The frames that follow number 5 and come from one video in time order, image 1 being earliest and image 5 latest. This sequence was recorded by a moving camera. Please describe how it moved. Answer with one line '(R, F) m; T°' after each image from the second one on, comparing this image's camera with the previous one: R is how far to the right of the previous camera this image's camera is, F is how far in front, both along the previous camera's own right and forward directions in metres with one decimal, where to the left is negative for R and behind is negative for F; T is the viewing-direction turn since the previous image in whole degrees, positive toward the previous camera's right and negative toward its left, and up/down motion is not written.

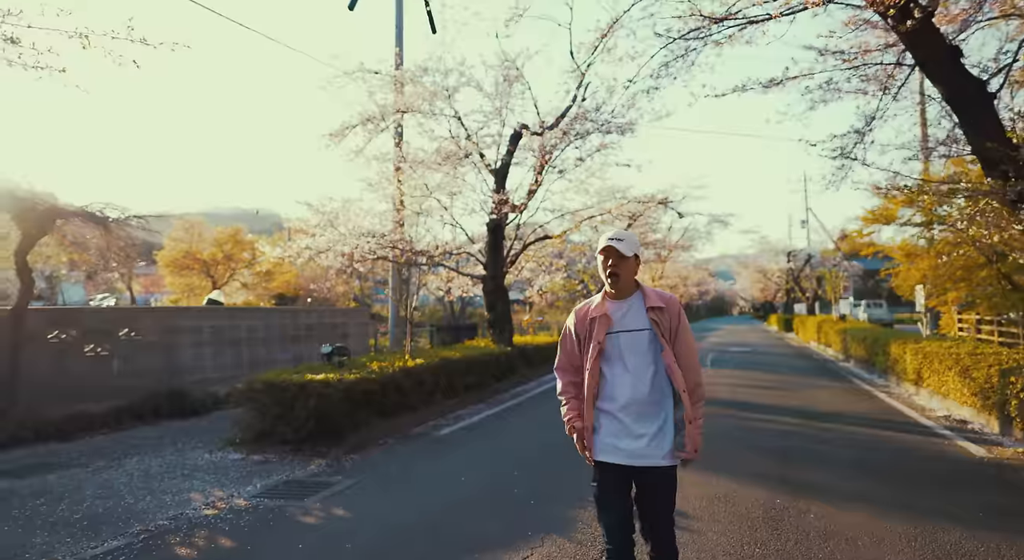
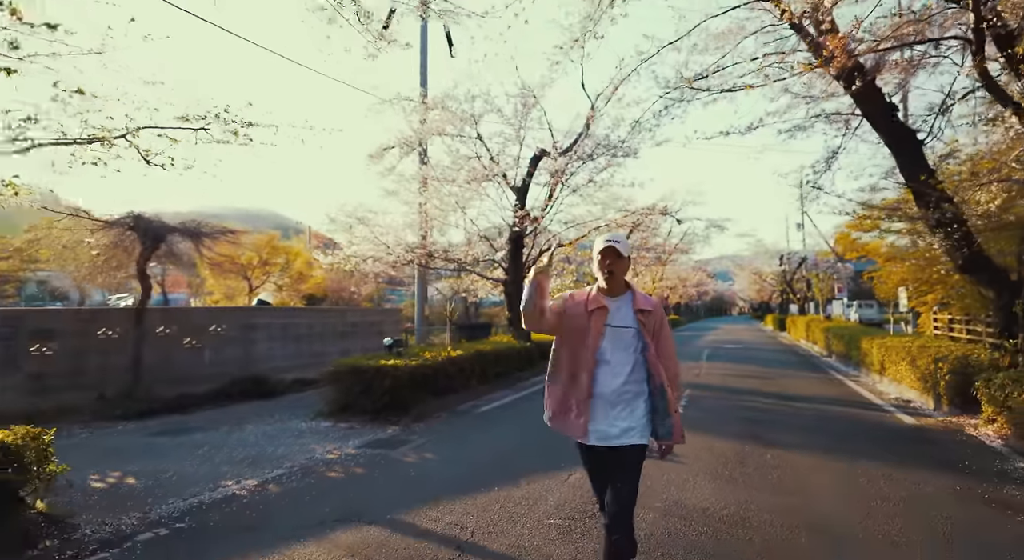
(-0.4, -1.9) m; 0°
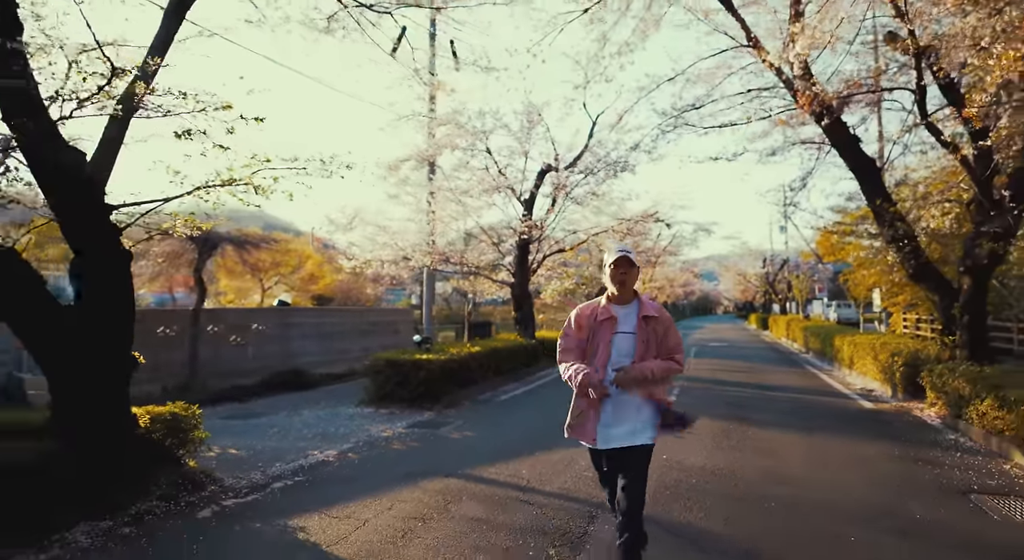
(-0.5, -1.4) m; +1°
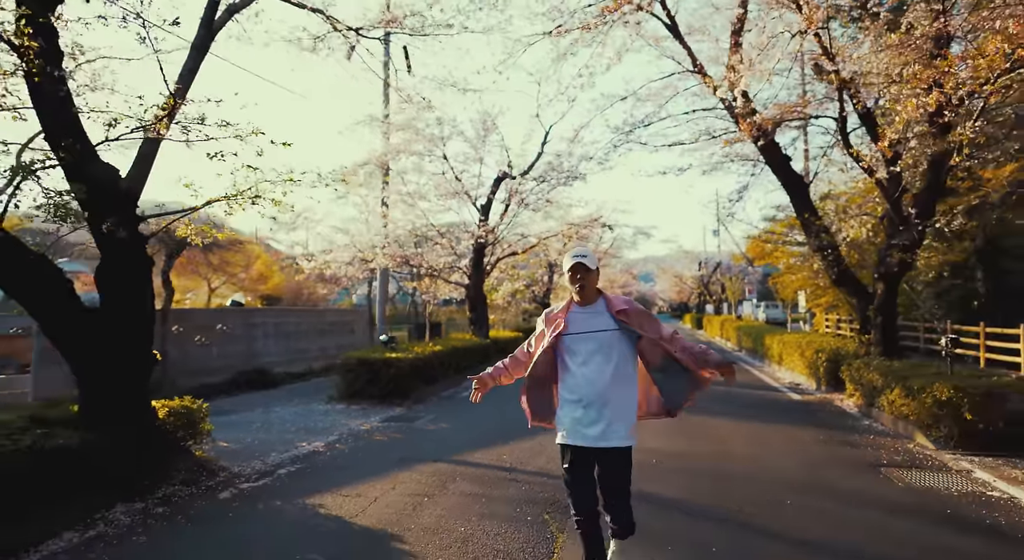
(-0.4, -0.7) m; +5°
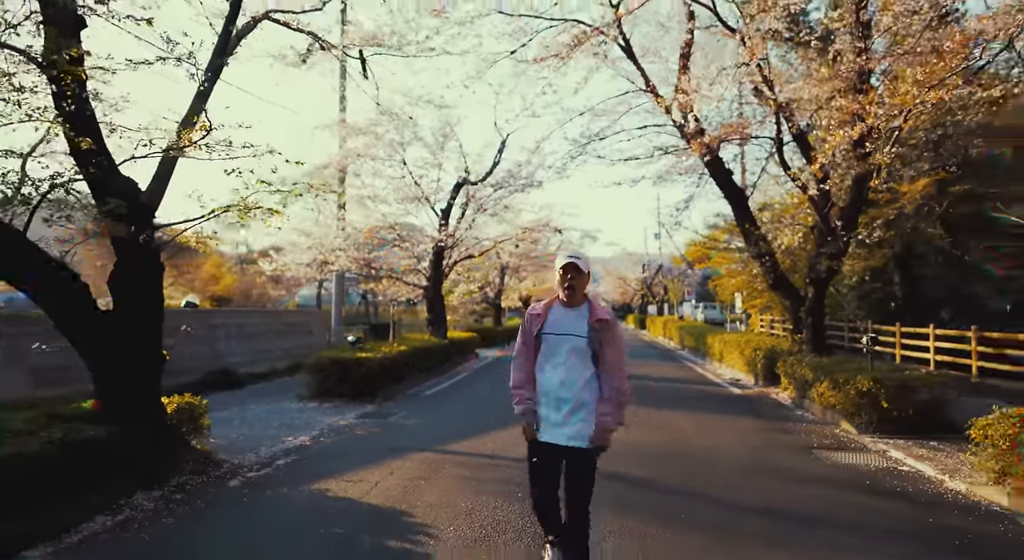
(-0.4, -0.7) m; +5°
